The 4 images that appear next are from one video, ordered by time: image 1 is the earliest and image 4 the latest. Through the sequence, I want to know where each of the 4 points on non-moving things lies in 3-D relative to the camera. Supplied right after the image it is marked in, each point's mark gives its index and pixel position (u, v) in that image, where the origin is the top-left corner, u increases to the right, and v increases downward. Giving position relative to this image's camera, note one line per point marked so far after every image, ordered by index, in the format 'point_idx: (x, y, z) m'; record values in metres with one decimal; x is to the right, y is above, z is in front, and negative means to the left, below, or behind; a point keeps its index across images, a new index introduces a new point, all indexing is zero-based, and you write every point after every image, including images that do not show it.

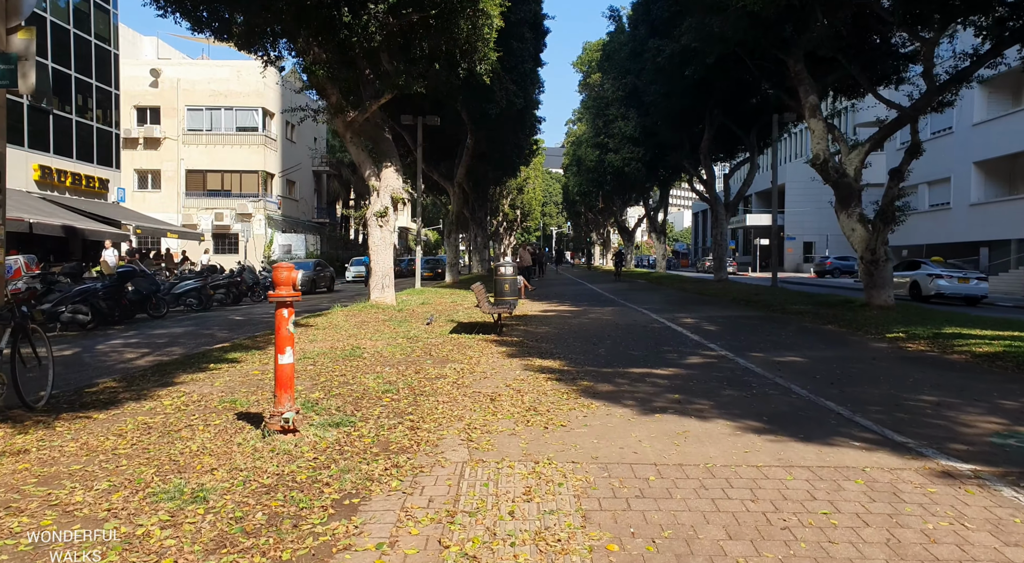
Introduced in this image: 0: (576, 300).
0: (+1.9, -0.5, +19.5) m
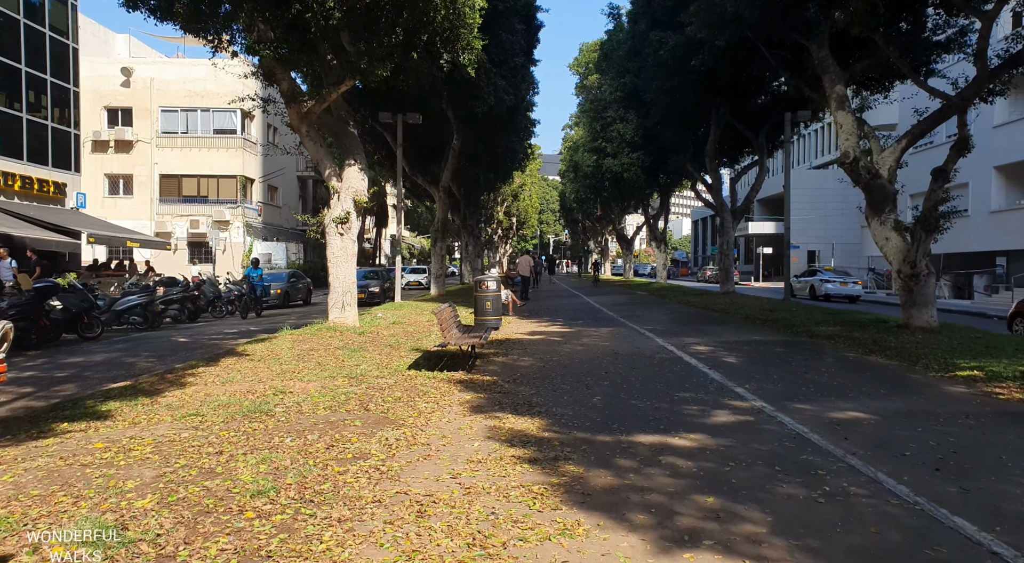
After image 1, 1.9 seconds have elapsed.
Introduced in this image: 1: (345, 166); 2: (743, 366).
0: (+1.5, -0.9, +17.4) m
1: (-3.4, +2.4, +13.5) m
2: (+3.0, -1.1, +8.6) m
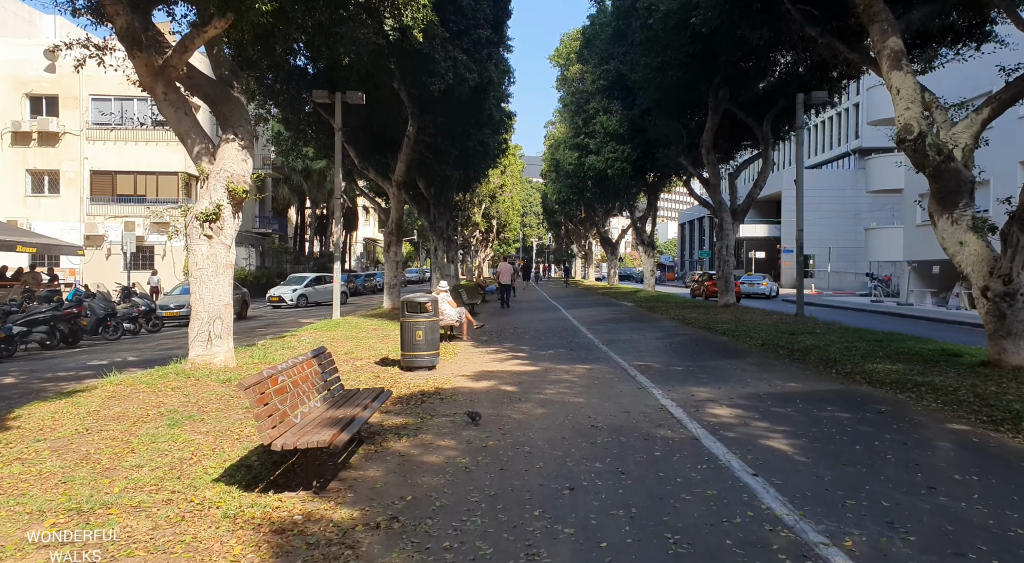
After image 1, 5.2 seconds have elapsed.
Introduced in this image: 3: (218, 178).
0: (+0.5, -1.2, +13.7) m
1: (-4.3, +2.1, +9.8) m
2: (+2.2, -1.4, +4.9) m
3: (-4.2, +1.5, +9.4) m
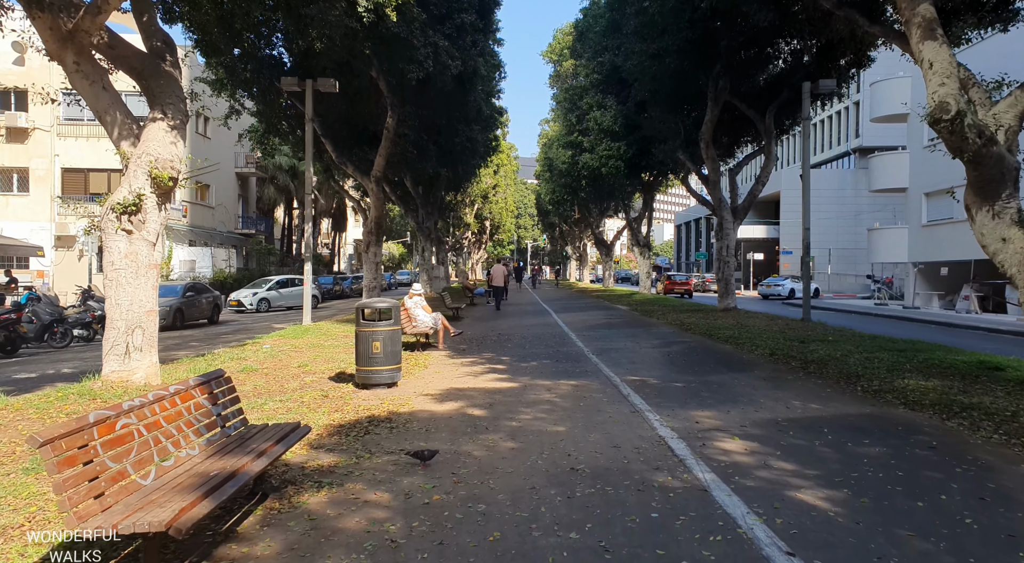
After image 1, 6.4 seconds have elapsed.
0: (+0.1, -1.3, +12.4) m
1: (-4.7, +2.0, +8.4) m
2: (+1.9, -1.4, +3.6) m
3: (-4.5, +1.4, +8.1) m
